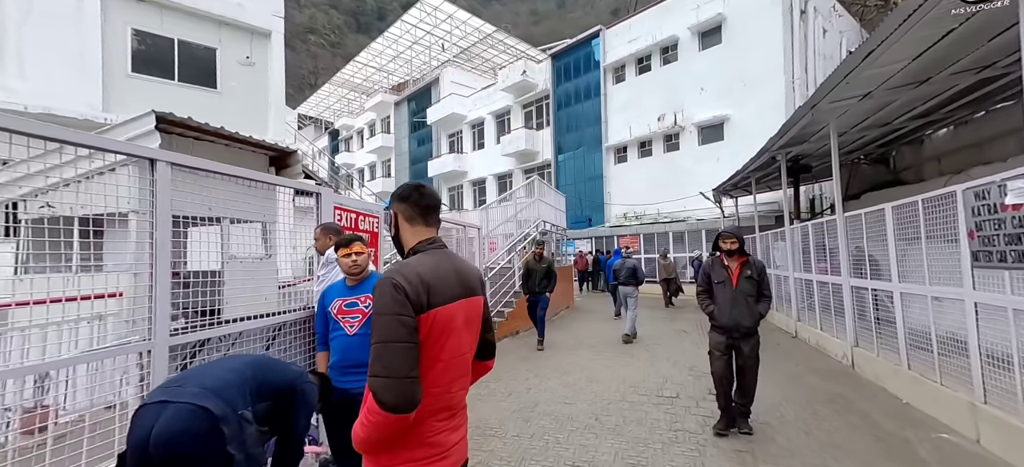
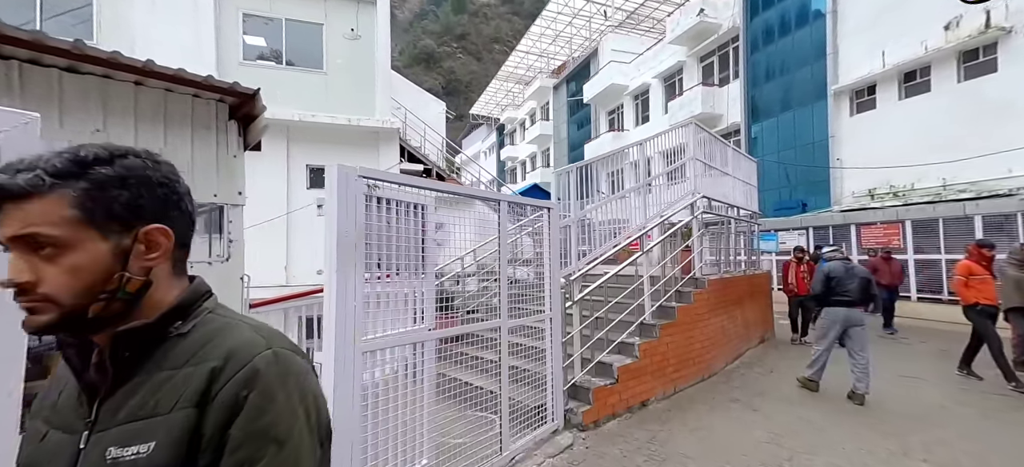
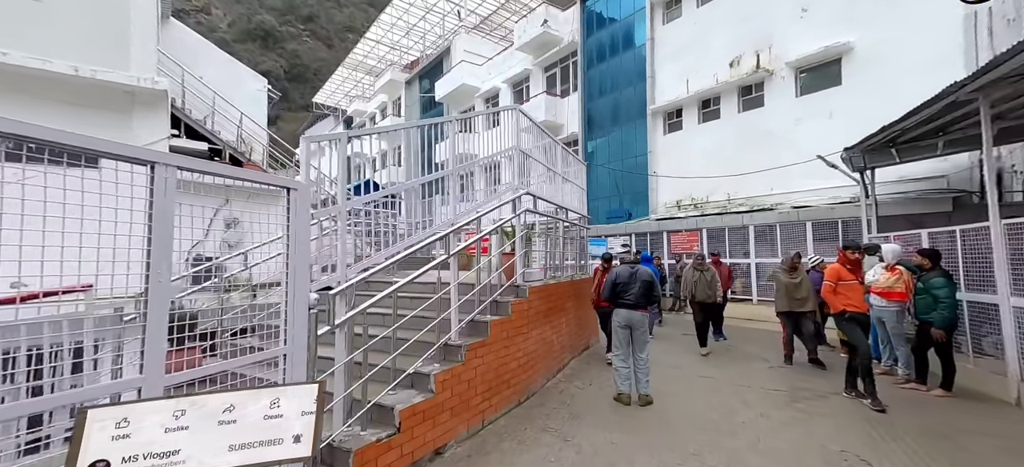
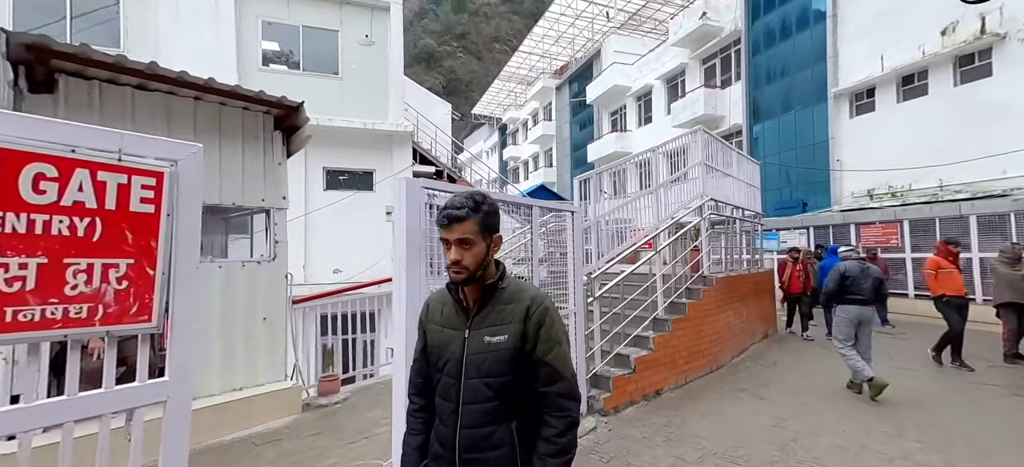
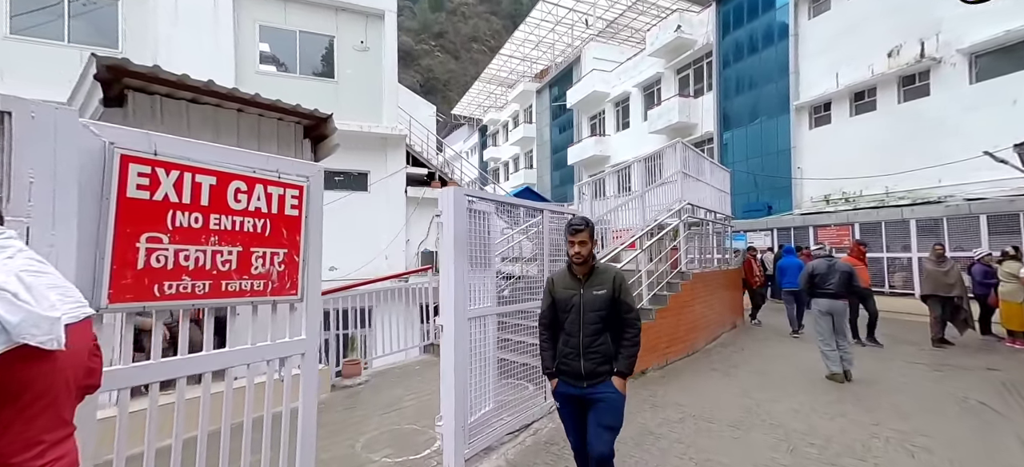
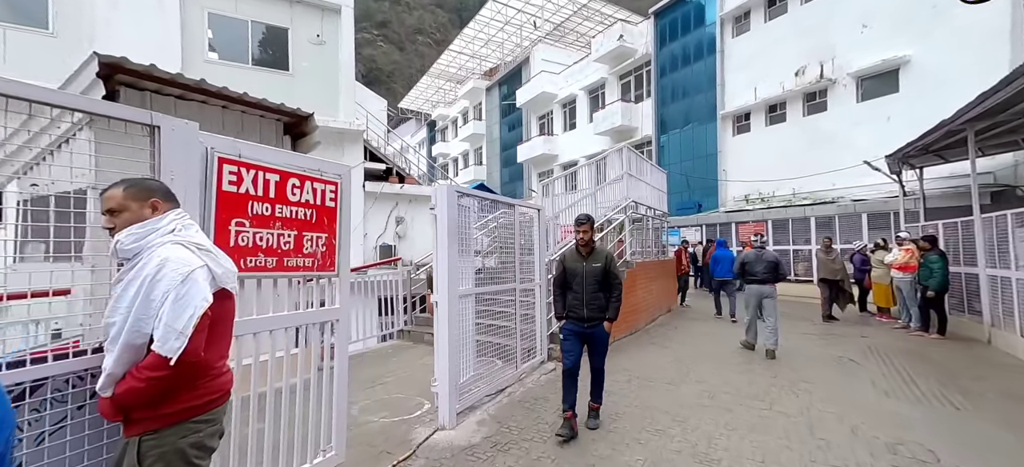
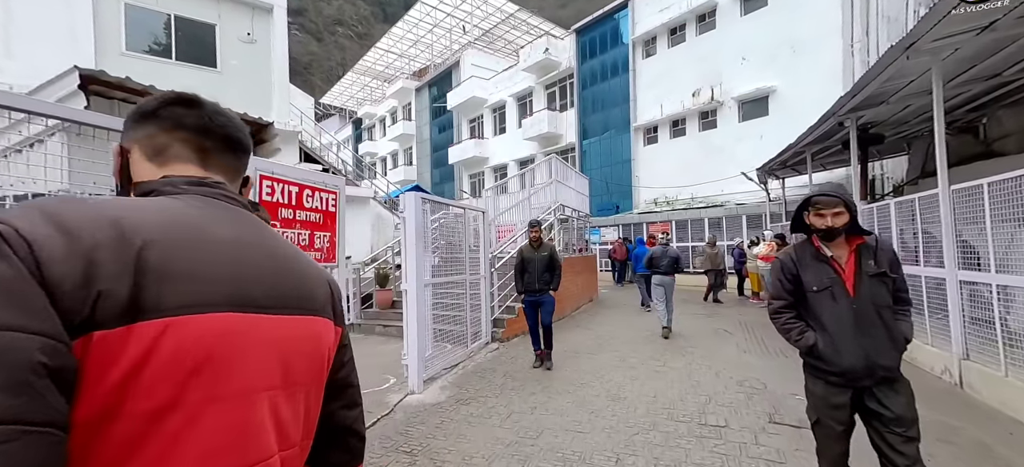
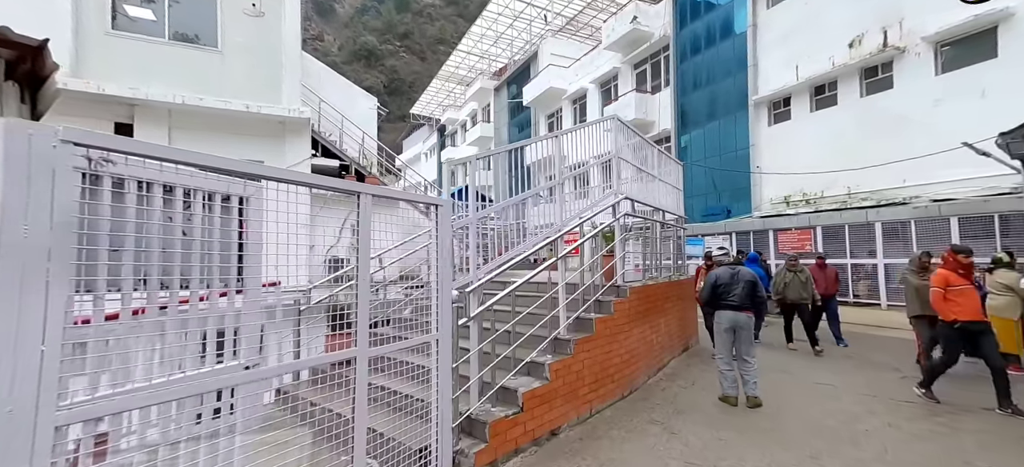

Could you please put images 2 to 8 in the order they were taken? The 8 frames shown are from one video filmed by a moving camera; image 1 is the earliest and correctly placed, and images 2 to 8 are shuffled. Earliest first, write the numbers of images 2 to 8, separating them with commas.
7, 6, 5, 4, 2, 8, 3
